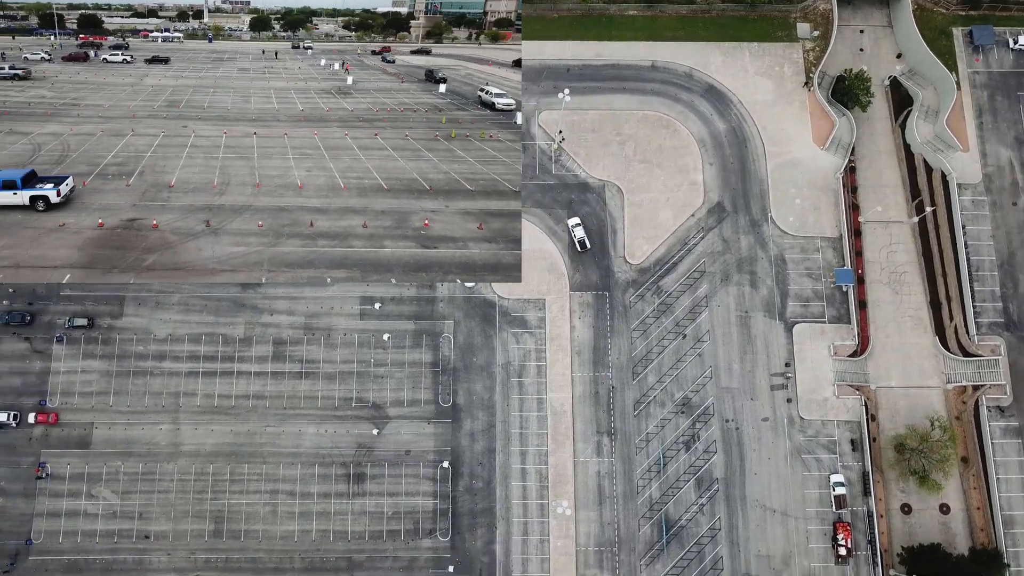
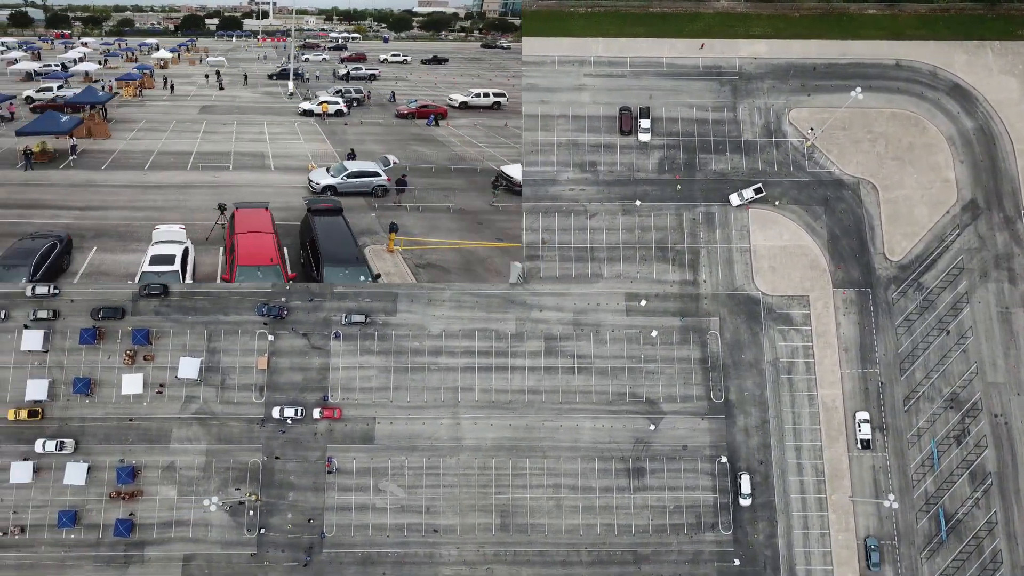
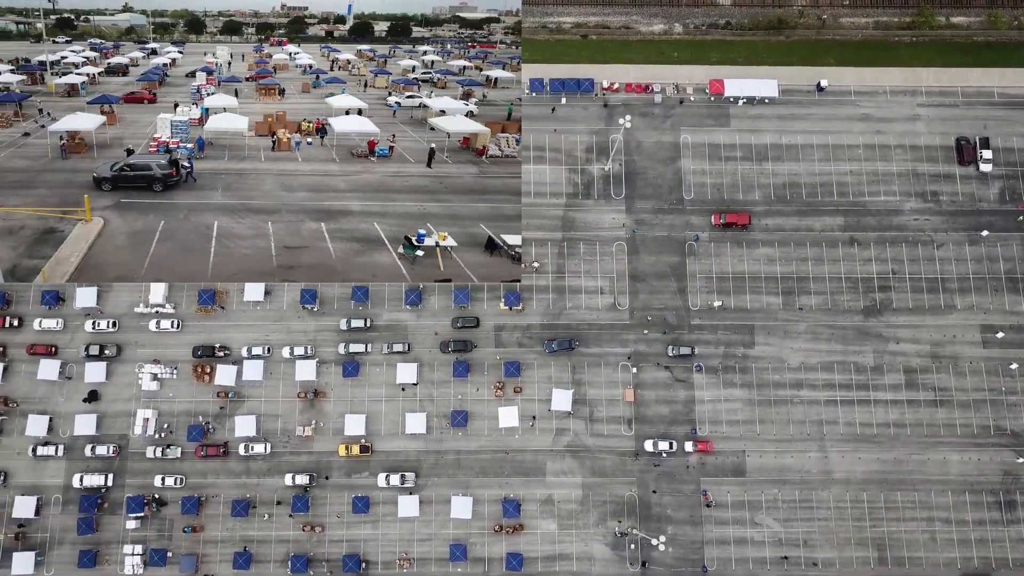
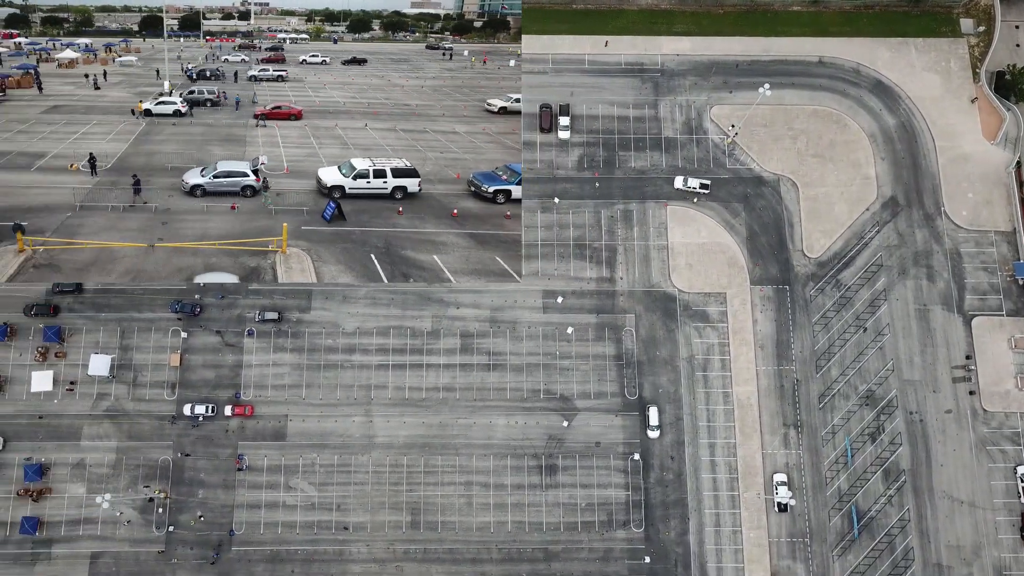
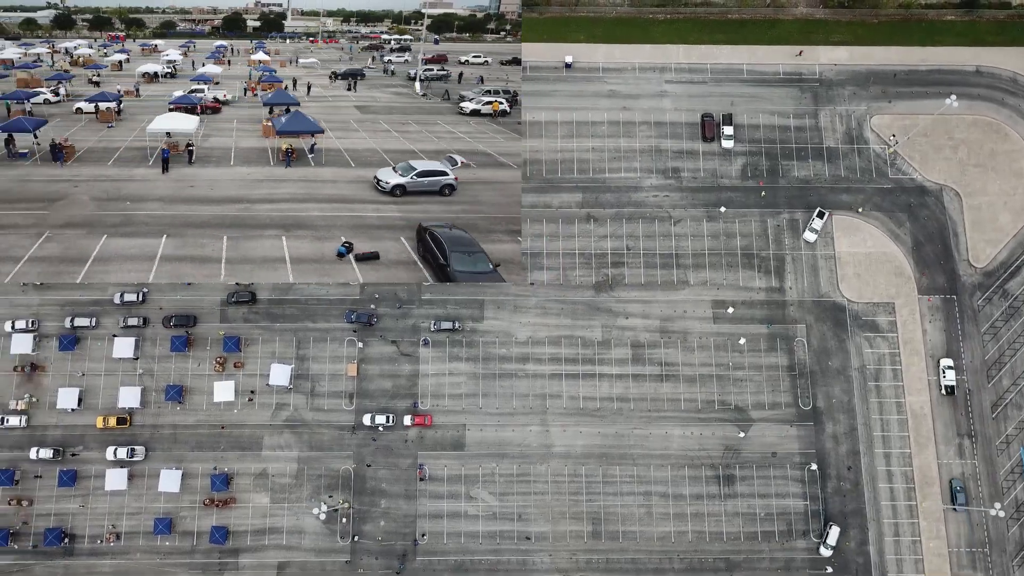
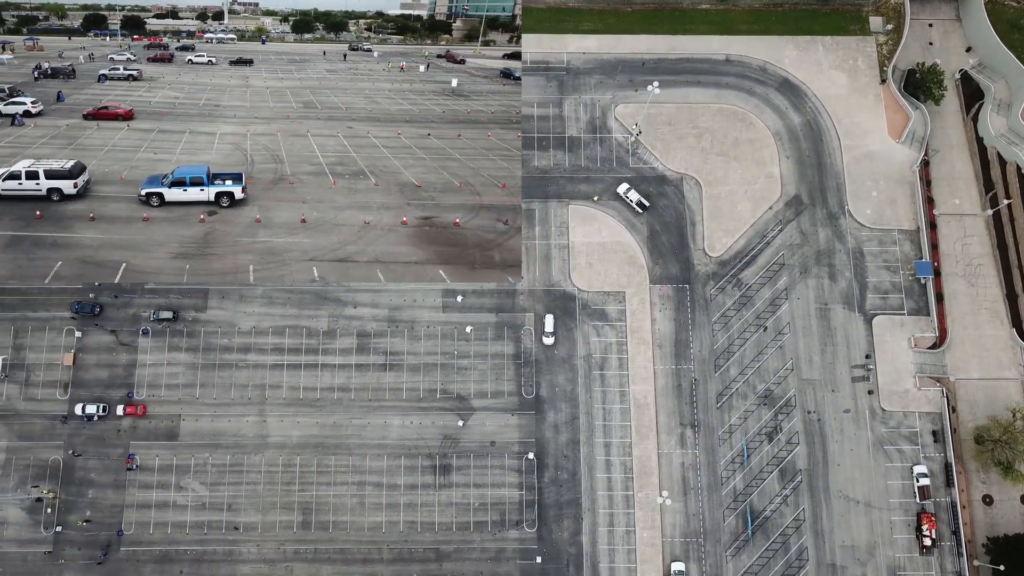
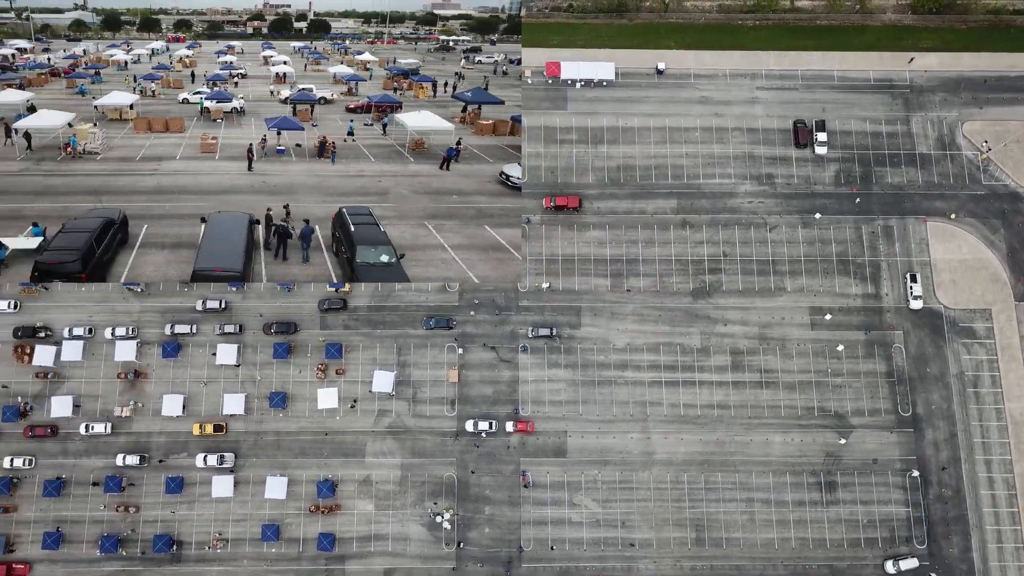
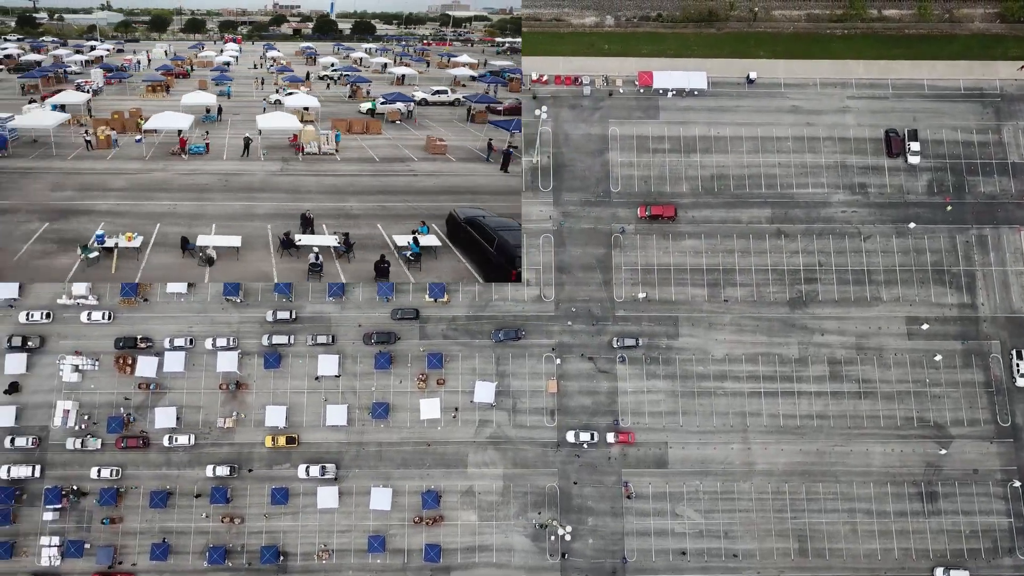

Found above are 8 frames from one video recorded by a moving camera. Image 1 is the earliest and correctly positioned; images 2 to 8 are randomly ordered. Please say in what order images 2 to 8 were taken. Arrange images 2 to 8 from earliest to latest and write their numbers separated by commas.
6, 4, 2, 5, 7, 8, 3
